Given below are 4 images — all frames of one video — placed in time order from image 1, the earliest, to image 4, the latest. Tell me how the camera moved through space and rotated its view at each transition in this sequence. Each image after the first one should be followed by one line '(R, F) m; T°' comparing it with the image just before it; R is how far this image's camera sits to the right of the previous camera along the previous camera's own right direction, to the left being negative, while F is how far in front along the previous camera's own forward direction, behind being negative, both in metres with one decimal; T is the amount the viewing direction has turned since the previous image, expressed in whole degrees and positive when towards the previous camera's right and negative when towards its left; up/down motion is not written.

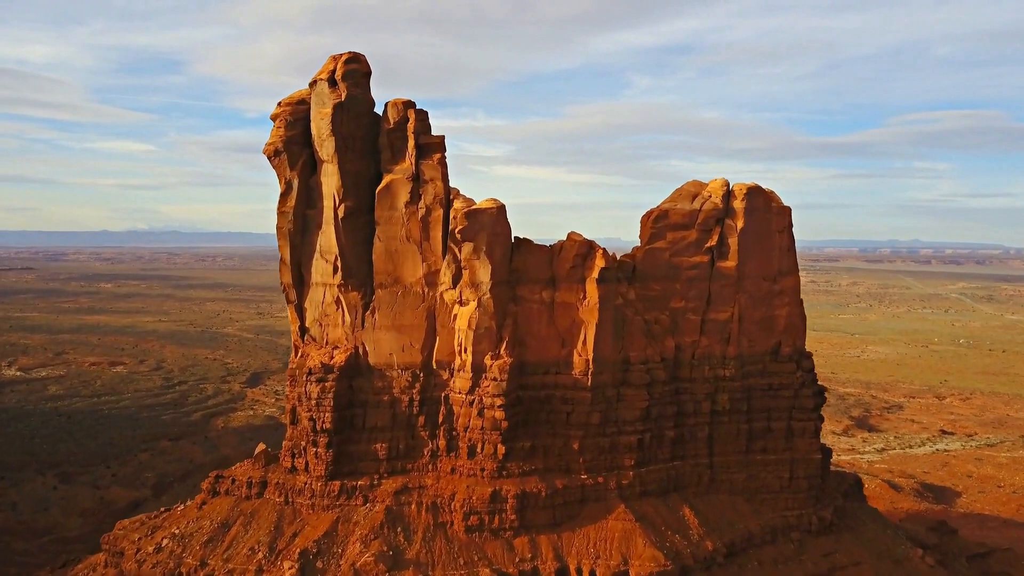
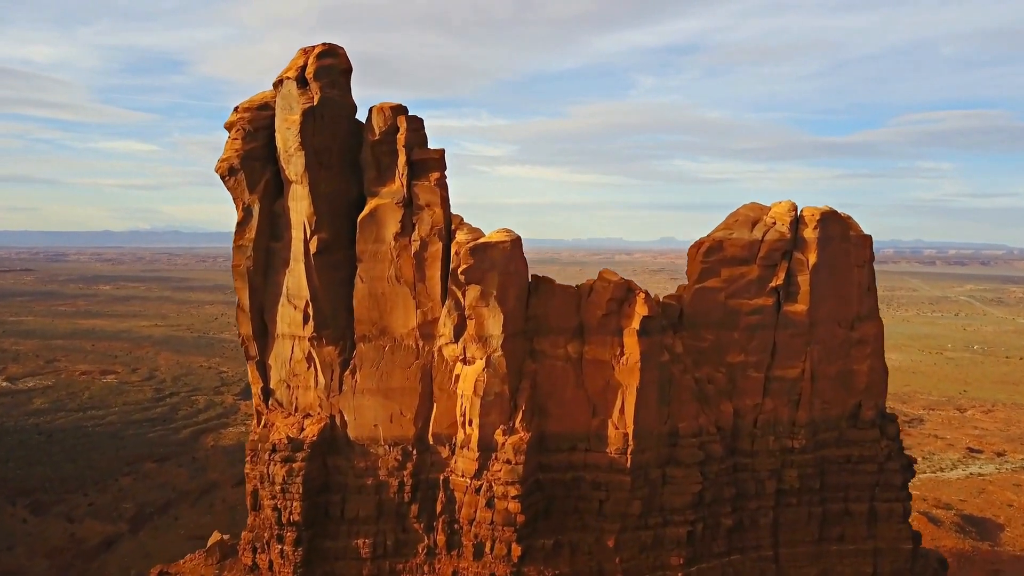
(-0.3, +3.4) m; 0°
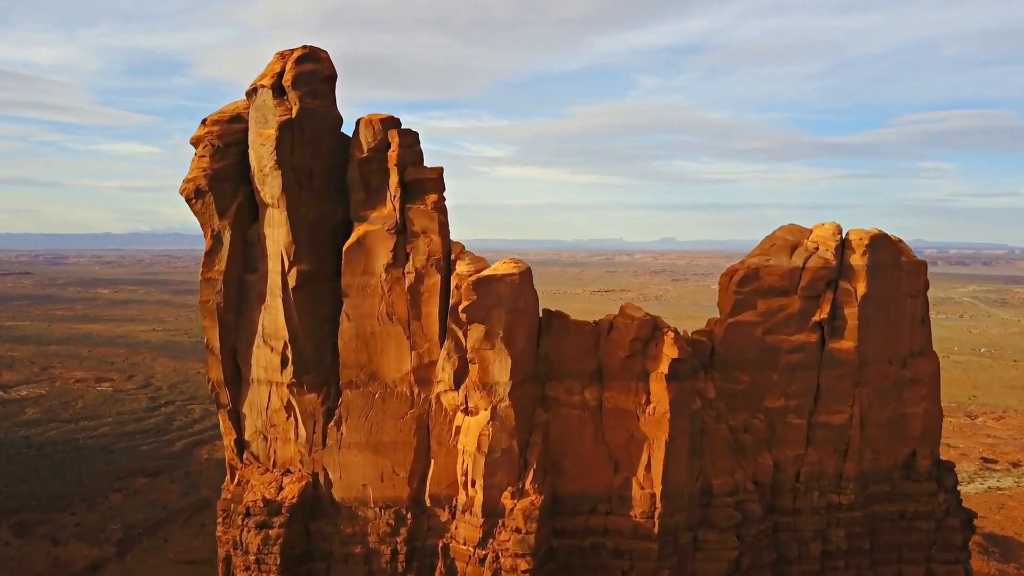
(-0.1, +1.7) m; 0°
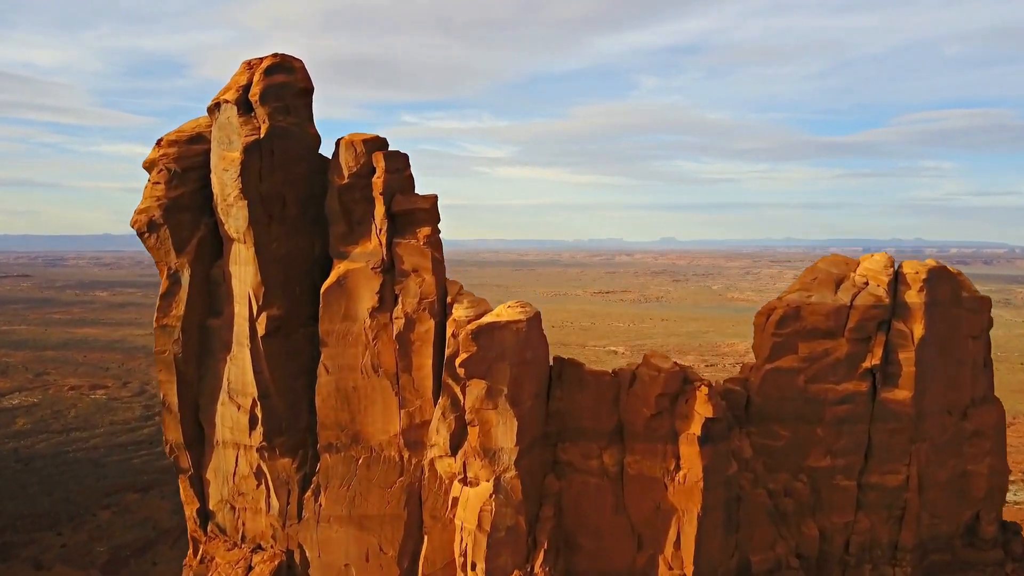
(-0.1, +1.6) m; 0°
